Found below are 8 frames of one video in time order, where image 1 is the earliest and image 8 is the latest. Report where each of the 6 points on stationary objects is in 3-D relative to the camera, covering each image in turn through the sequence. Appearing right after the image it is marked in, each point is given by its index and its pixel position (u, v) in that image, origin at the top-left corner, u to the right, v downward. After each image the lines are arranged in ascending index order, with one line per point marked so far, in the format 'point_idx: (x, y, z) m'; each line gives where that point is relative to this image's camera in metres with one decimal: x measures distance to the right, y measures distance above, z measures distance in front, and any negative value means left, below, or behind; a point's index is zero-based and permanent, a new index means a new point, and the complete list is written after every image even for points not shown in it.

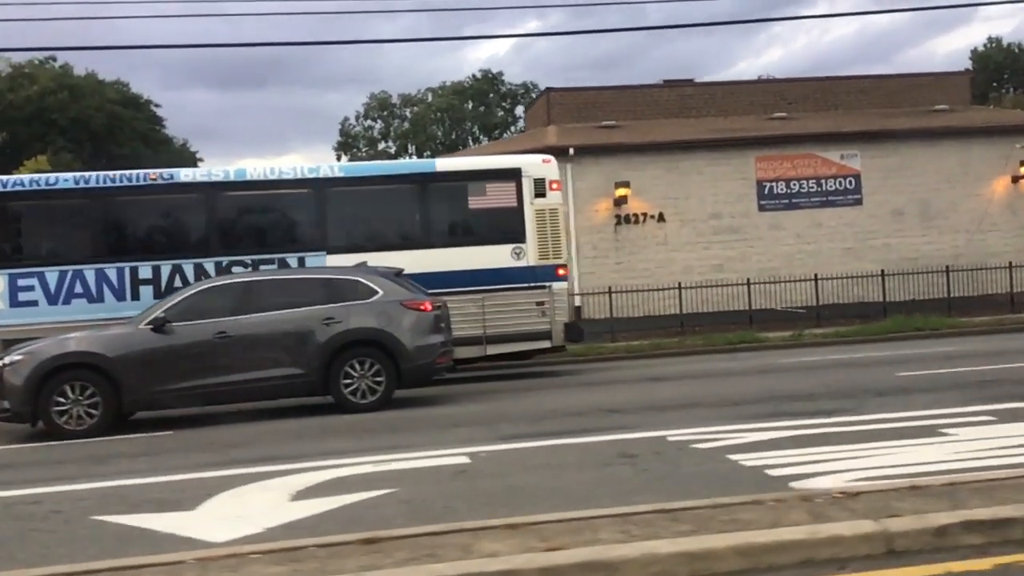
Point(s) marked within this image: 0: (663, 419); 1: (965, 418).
0: (+1.4, -1.2, +9.4) m
1: (+3.8, -1.1, +8.1) m
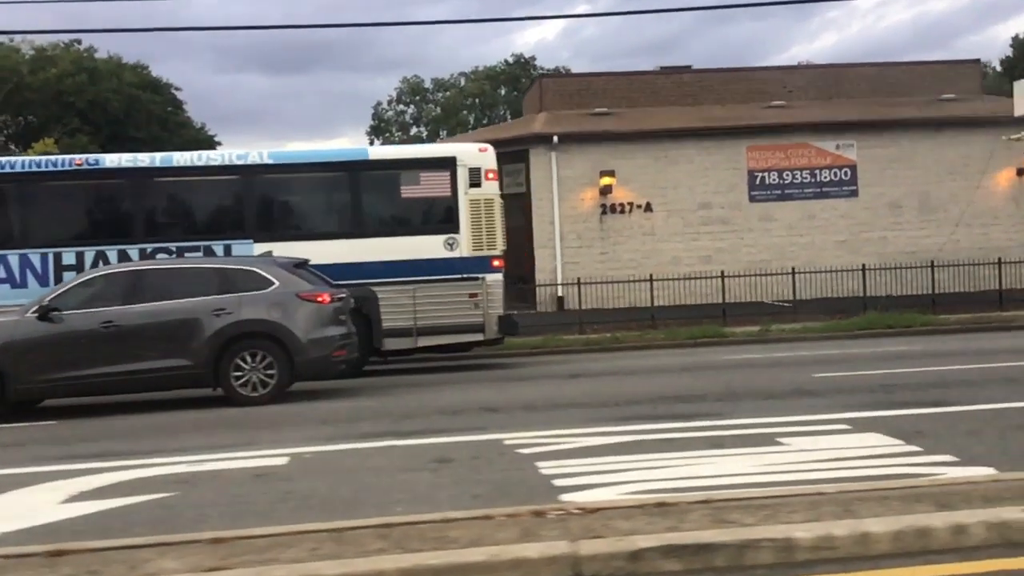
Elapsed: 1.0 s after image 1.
0: (+0.2, -1.2, +9.1) m
1: (+2.5, -1.1, +7.8) m
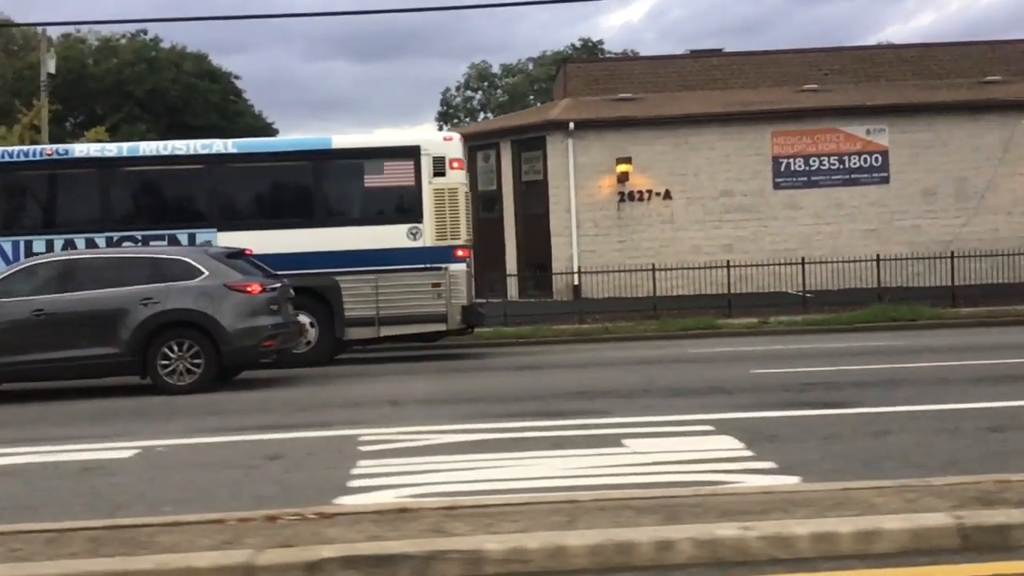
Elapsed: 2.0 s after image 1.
0: (-0.9, -1.1, +9.0) m
1: (+1.3, -1.1, +7.5) m
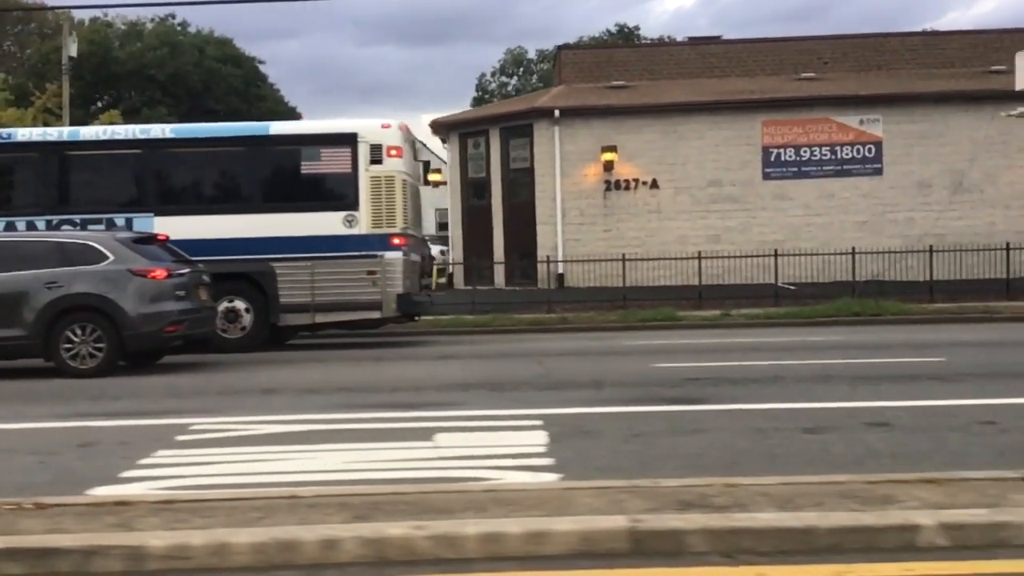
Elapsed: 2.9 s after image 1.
0: (-2.1, -1.0, +9.0) m
1: (0.0, -1.0, +7.4) m
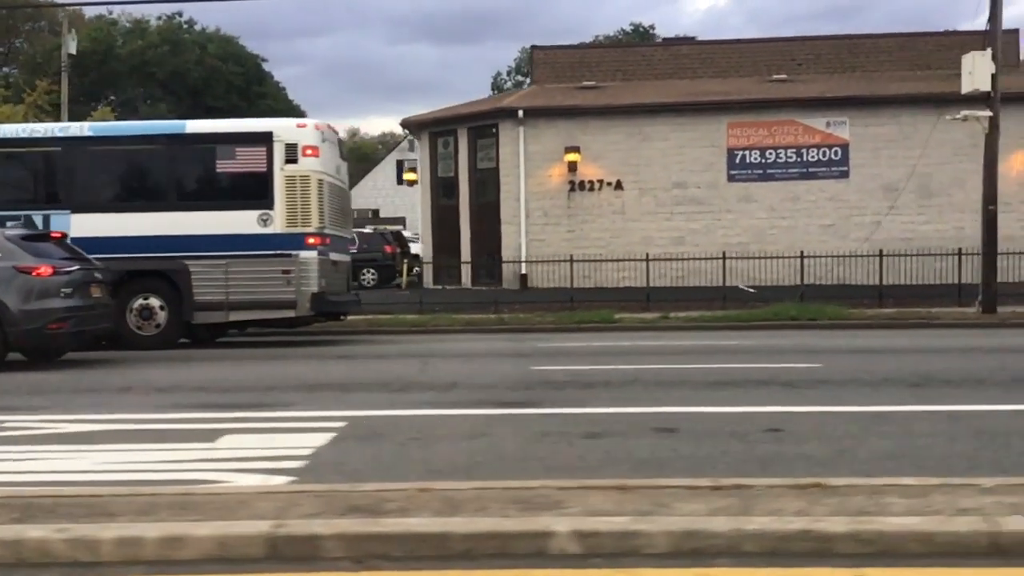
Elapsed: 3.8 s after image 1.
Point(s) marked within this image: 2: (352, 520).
0: (-3.6, -1.0, +9.1) m
1: (-1.5, -1.0, +7.4) m
2: (-0.7, -1.0, +4.4) m
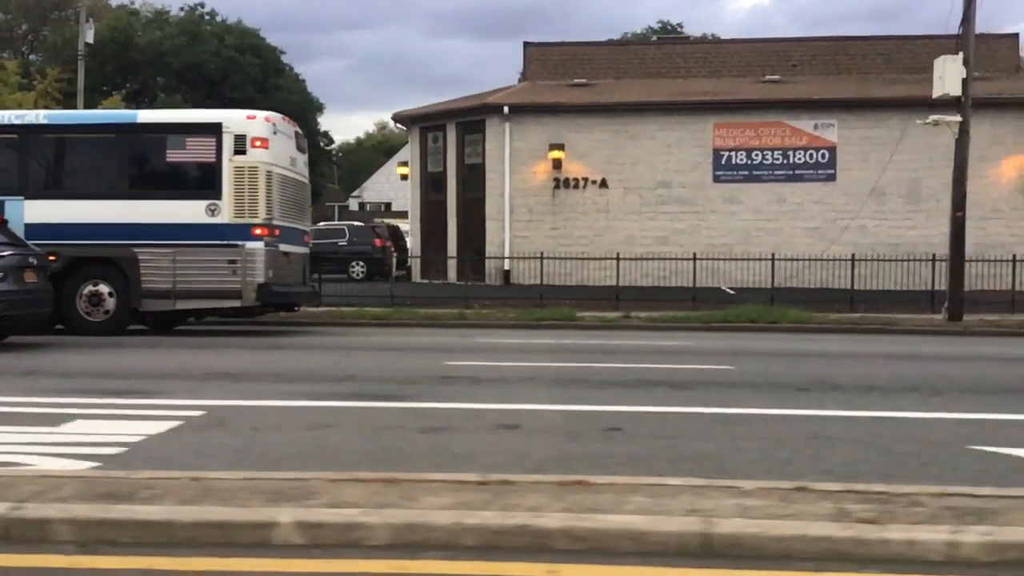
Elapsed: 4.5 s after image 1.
0: (-4.6, -0.9, +9.2) m
1: (-2.6, -0.9, +7.5) m
2: (-1.9, -1.0, +4.4) m
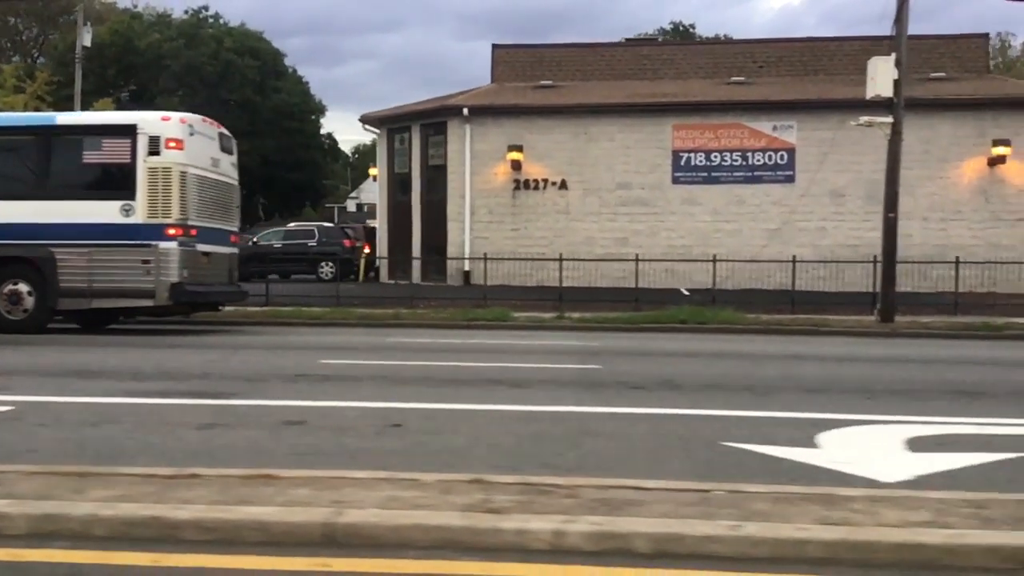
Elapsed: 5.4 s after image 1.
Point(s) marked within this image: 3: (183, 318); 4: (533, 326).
0: (-6.1, -0.9, +9.4) m
1: (-4.1, -0.9, +7.7) m
2: (-3.5, -1.0, +4.6) m
3: (-6.3, -0.6, +18.8) m
4: (+0.3, -0.7, +19.0) m
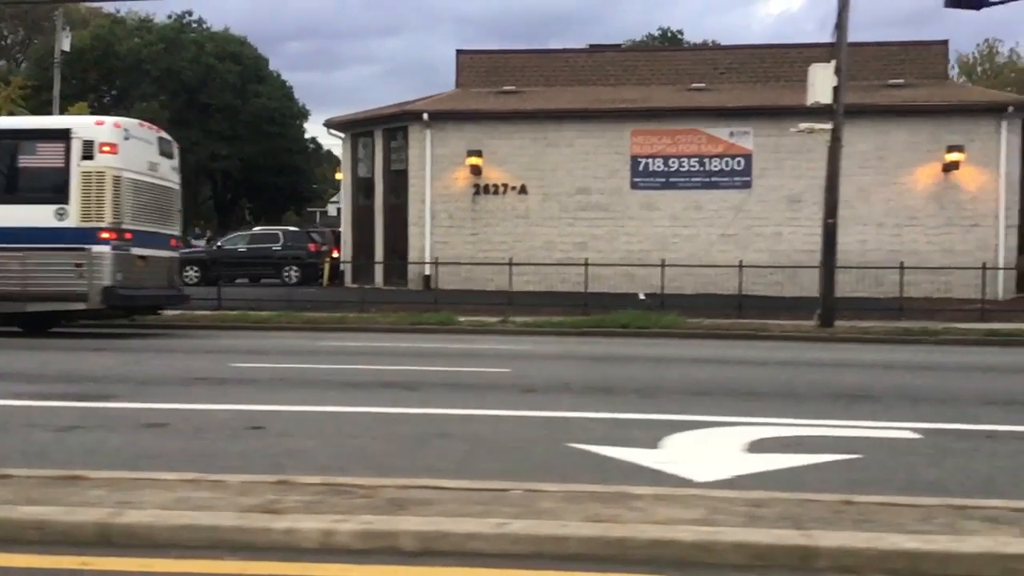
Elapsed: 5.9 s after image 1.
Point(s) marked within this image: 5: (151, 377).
0: (-7.2, -0.9, +9.5) m
1: (-5.1, -1.0, +7.8) m
2: (-4.4, -1.0, +4.7) m
3: (-7.4, -0.7, +18.9) m
4: (-0.8, -0.8, +19.1) m
5: (-3.8, -0.9, +10.2) m
